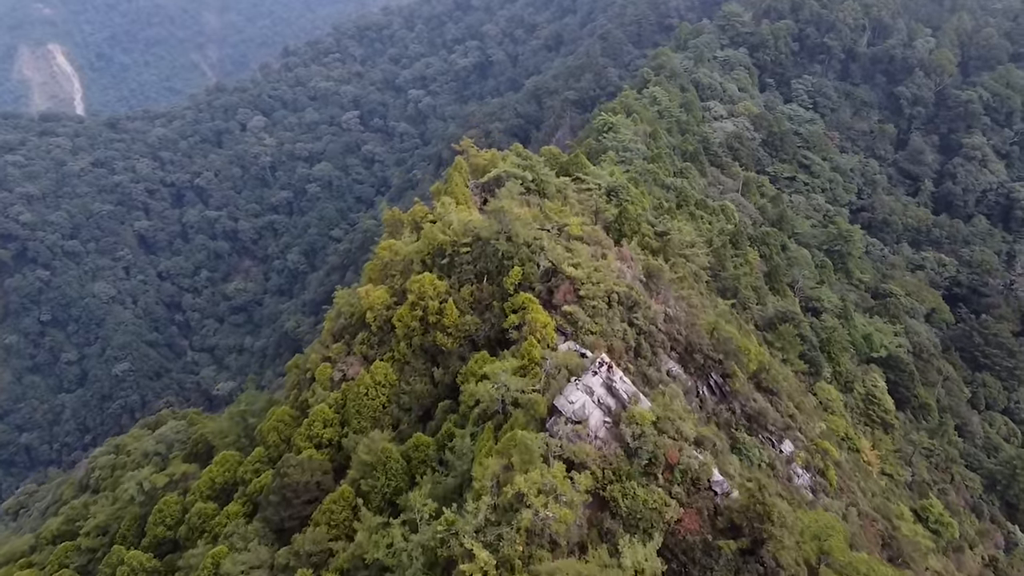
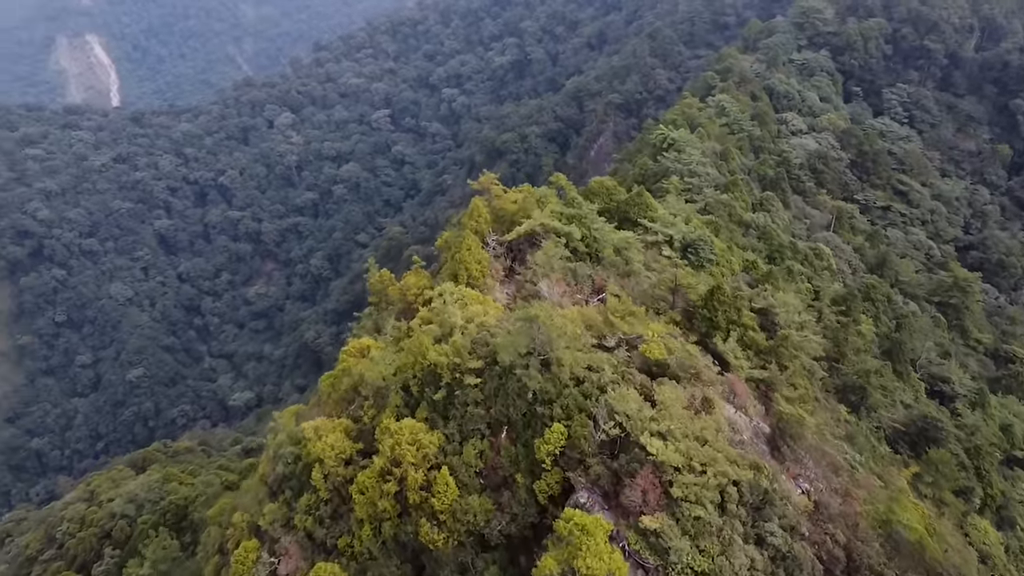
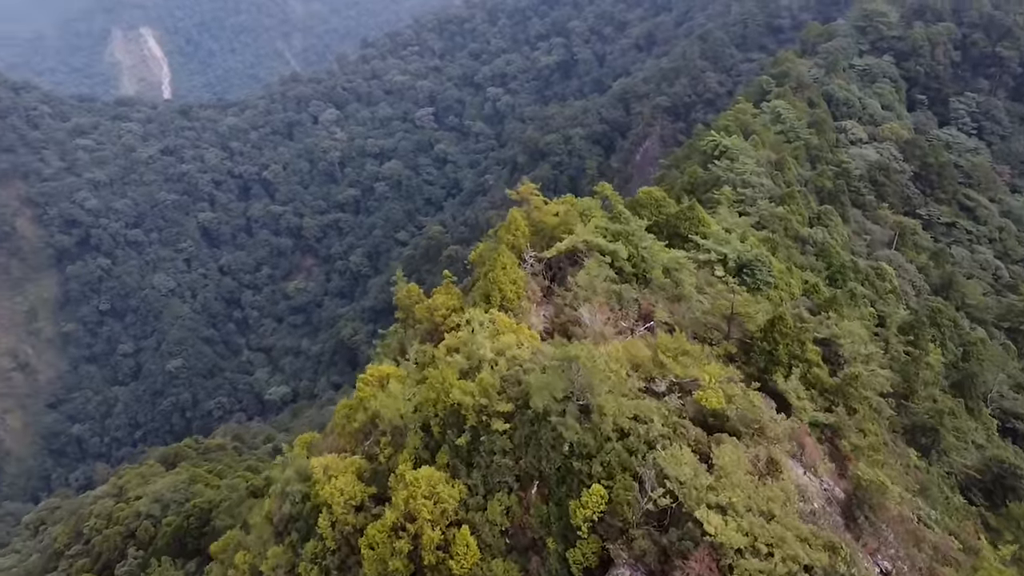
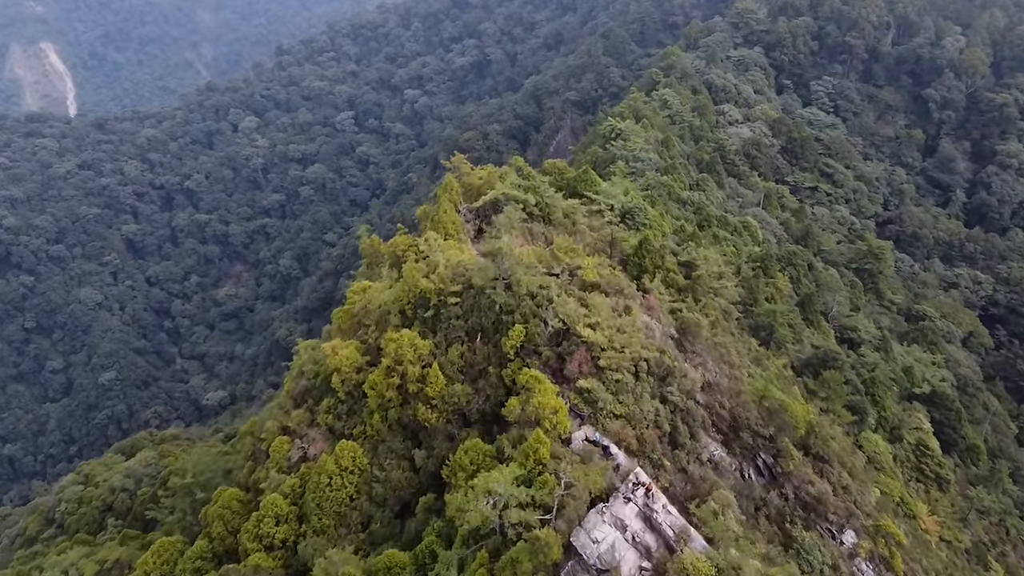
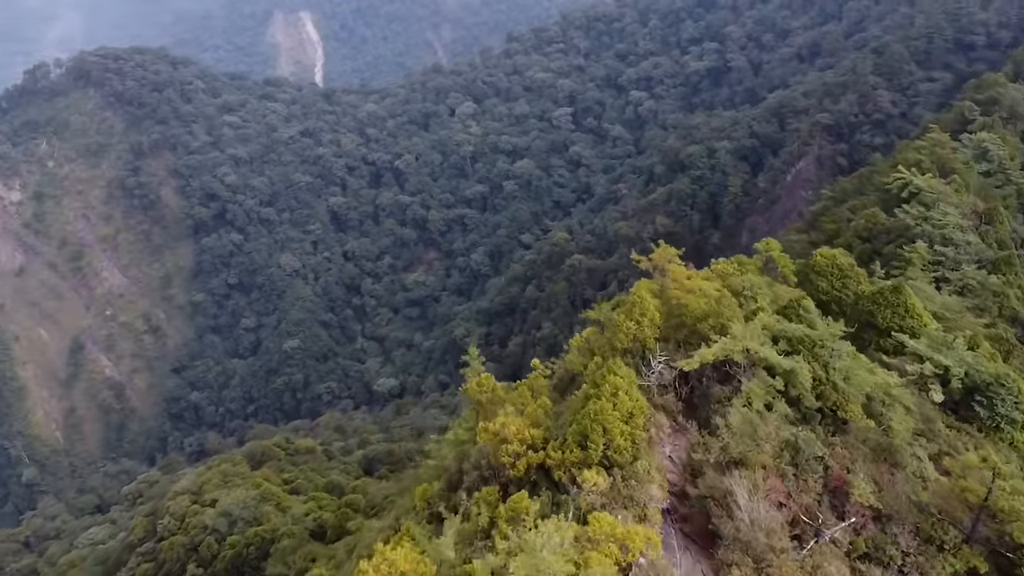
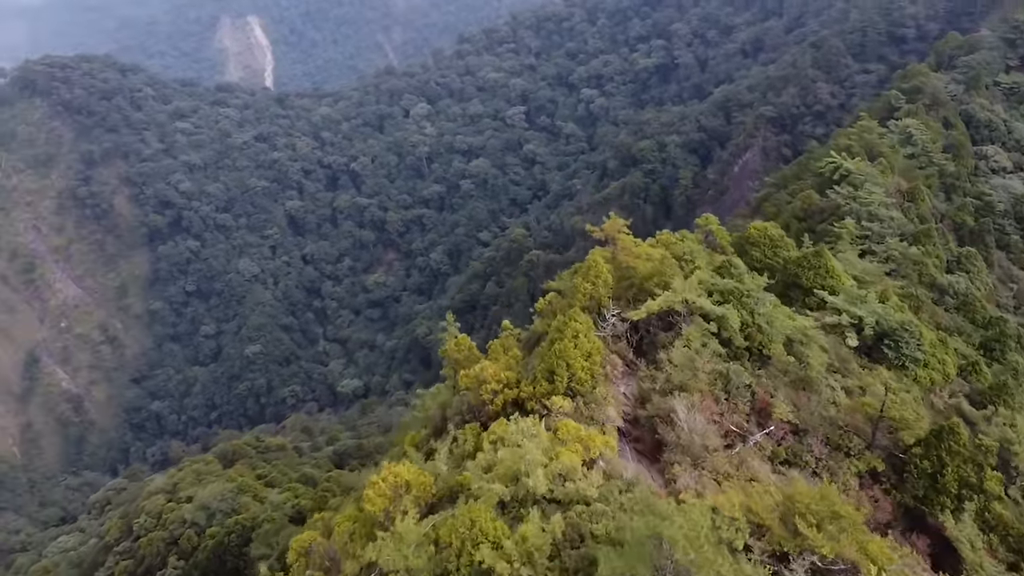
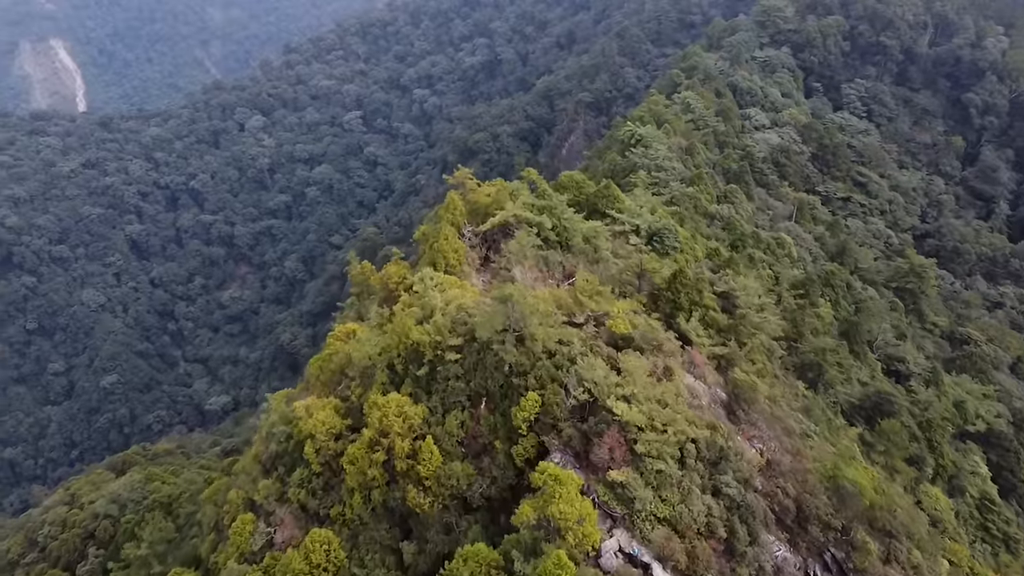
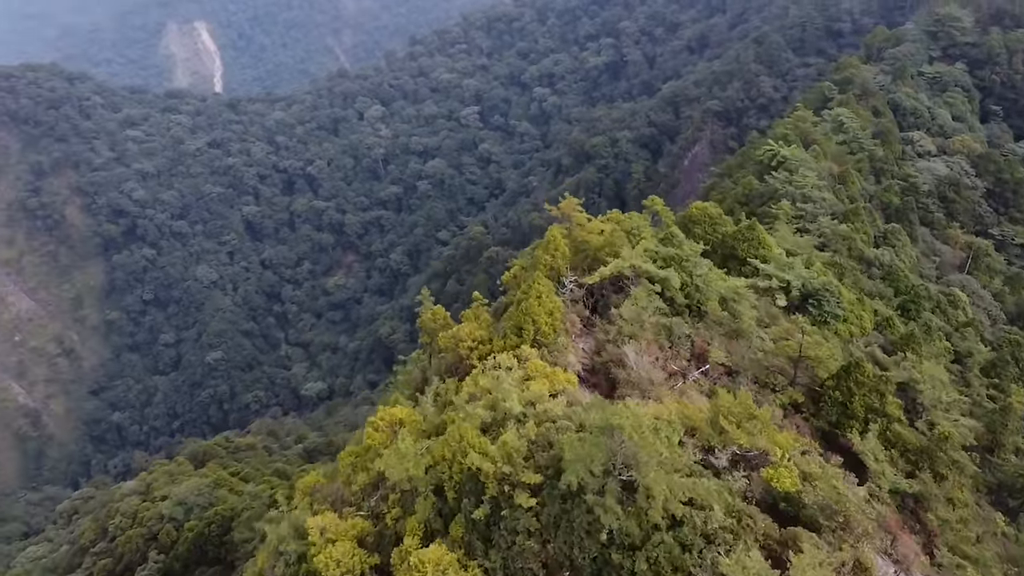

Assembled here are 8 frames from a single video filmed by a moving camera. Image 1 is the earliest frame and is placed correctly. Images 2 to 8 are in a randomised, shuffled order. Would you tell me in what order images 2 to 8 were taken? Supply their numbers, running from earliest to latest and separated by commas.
4, 7, 2, 3, 8, 6, 5
